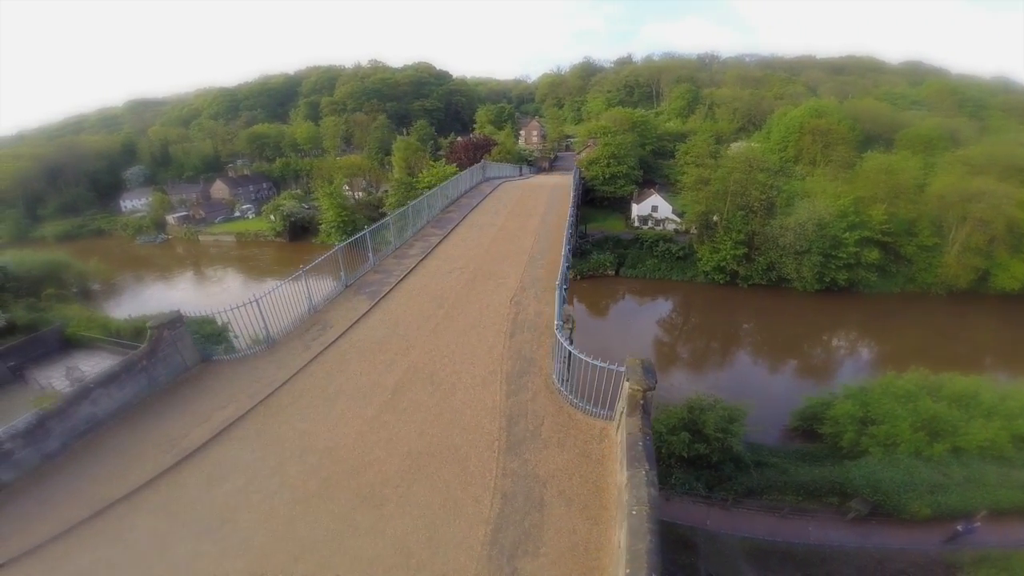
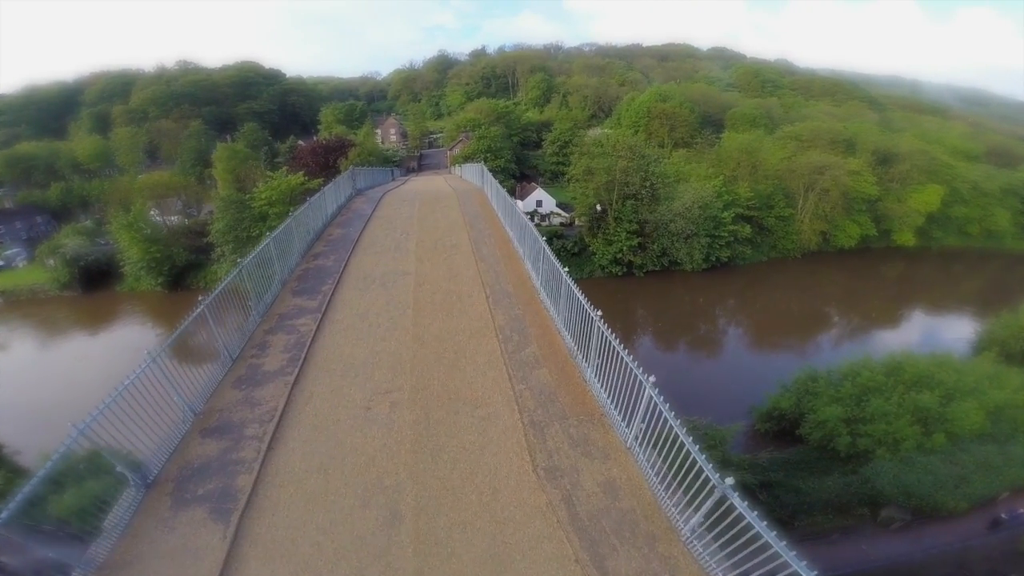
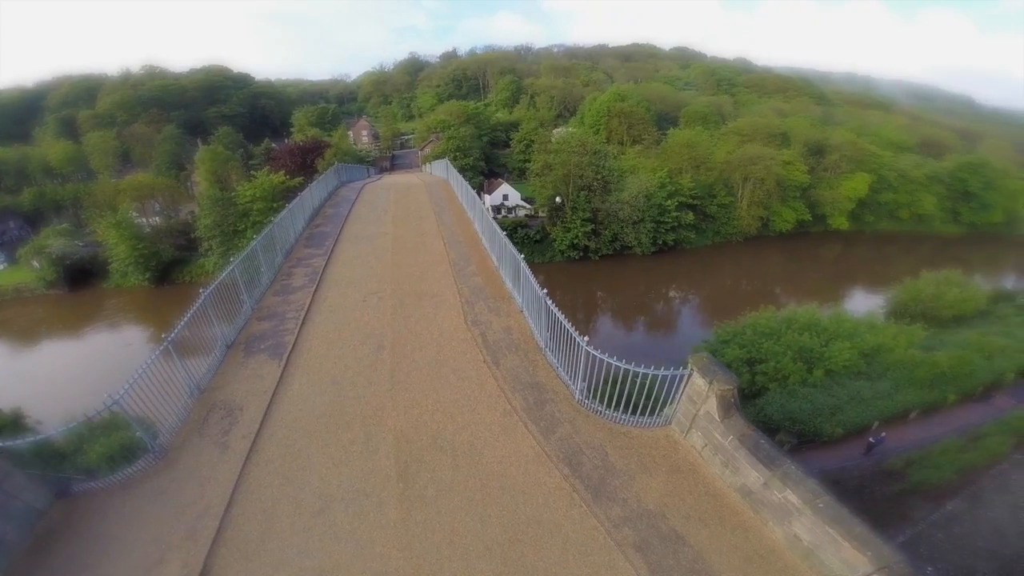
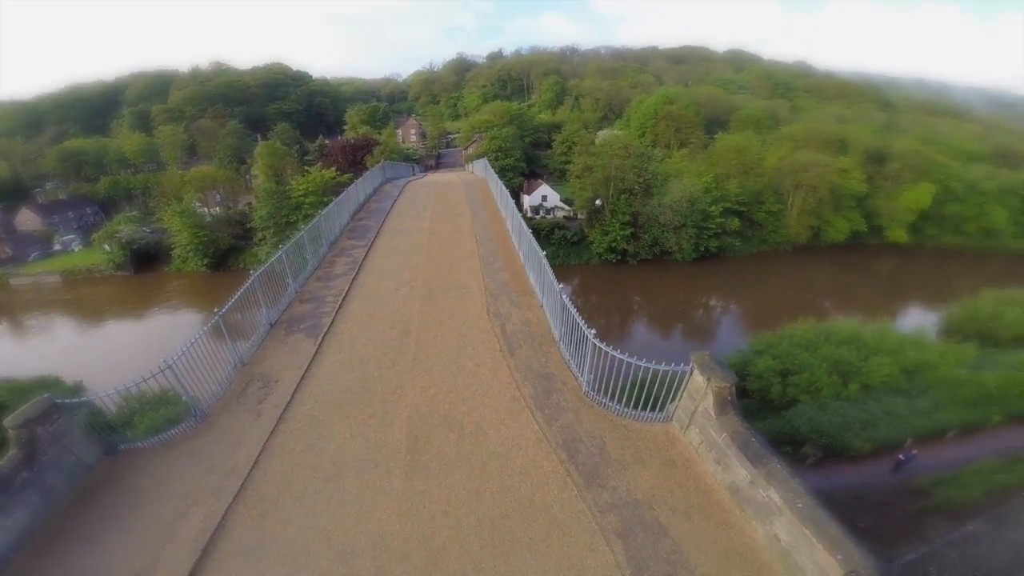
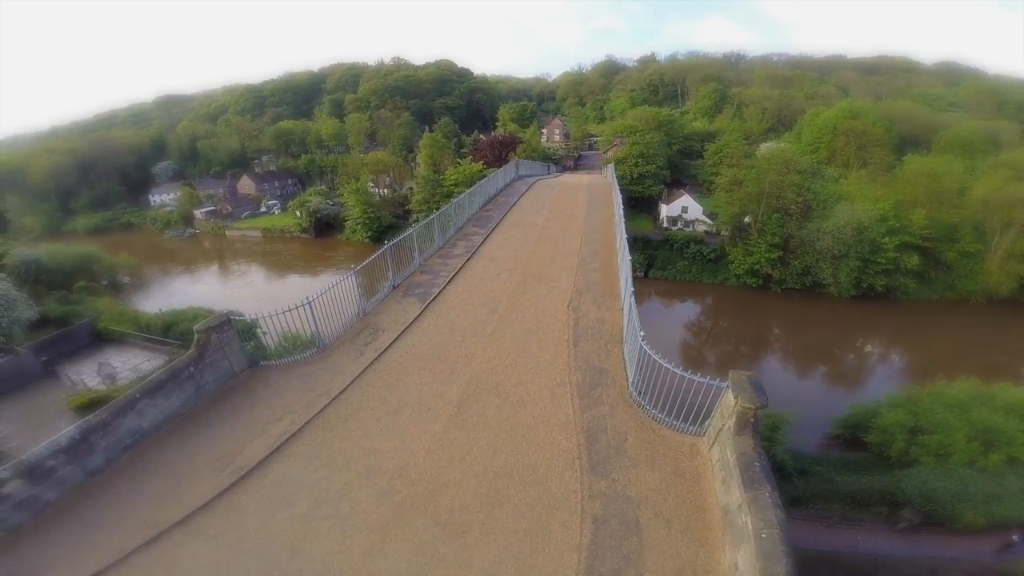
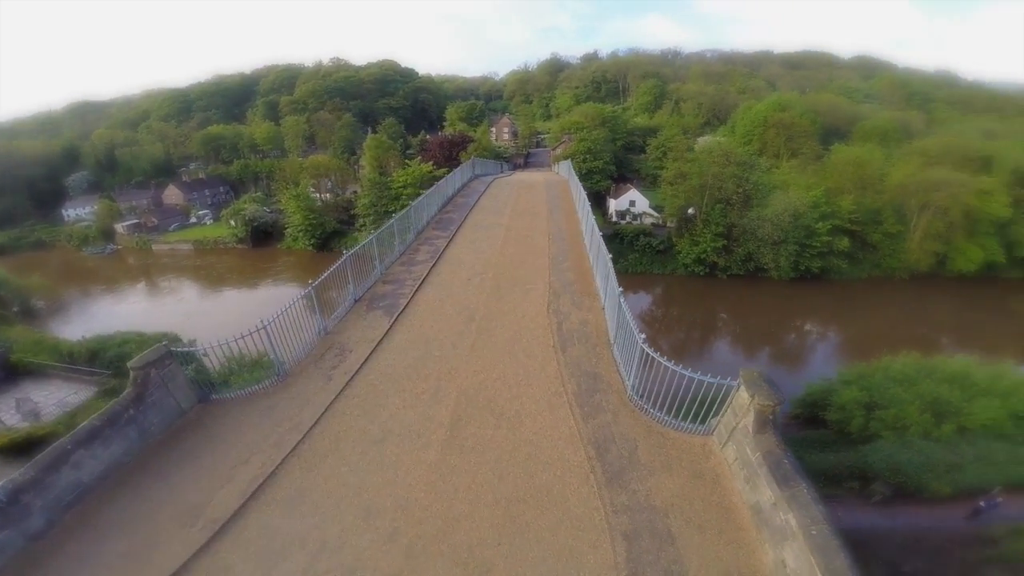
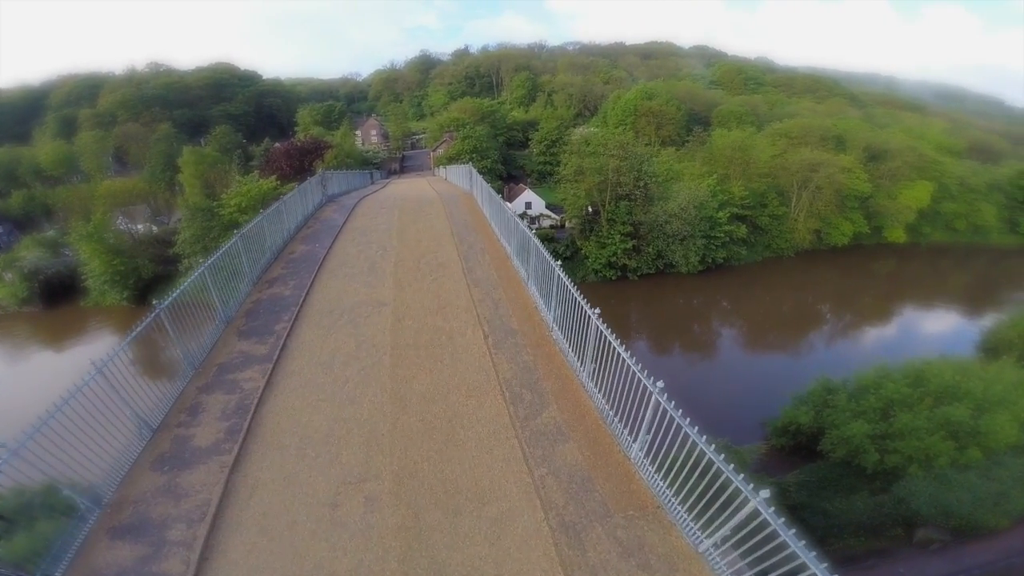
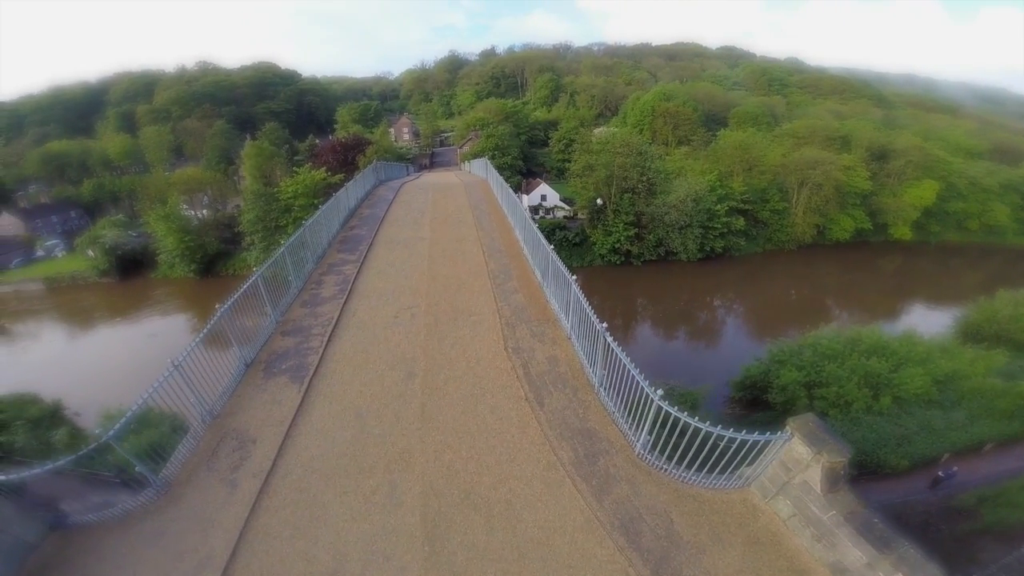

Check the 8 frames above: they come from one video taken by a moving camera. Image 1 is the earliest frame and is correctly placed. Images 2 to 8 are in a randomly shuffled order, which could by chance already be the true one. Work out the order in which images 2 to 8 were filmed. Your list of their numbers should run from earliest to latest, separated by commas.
5, 6, 4, 3, 8, 2, 7
